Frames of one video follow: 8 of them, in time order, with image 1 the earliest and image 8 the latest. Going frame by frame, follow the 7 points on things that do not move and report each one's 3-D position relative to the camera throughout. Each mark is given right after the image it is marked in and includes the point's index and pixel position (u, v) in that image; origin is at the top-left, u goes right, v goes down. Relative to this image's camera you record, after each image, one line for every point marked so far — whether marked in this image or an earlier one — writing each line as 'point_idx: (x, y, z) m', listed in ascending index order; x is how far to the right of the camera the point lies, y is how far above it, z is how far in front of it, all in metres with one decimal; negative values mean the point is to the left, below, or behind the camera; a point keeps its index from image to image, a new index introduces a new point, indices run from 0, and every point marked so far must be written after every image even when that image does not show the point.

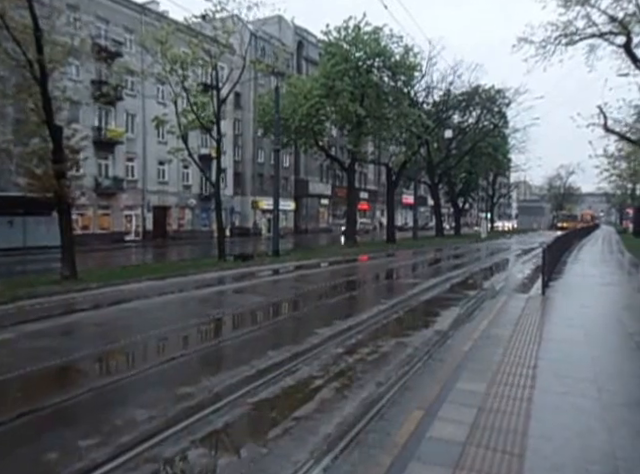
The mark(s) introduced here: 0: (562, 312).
0: (+4.5, -1.4, +9.6) m
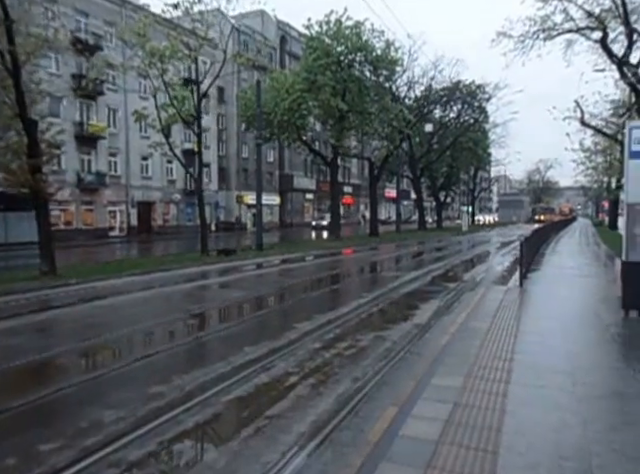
0: (+4.1, -1.3, +9.6) m
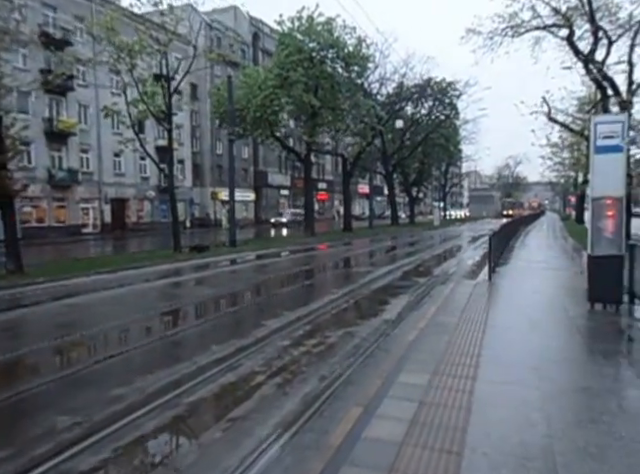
0: (+3.5, -1.2, +9.7) m
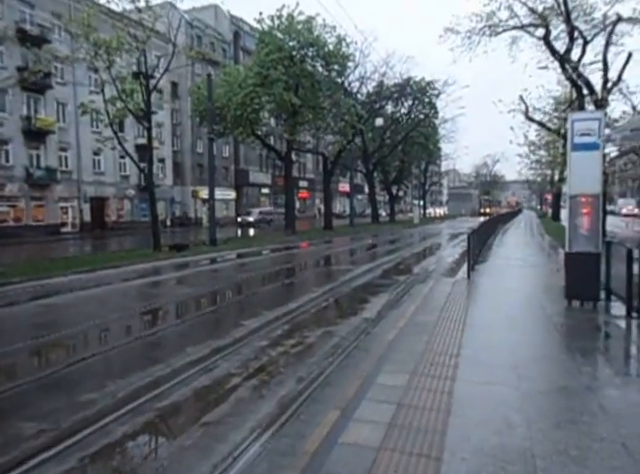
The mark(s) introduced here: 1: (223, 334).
0: (+3.1, -1.1, +9.7) m
1: (-1.4, -1.4, +7.1) m
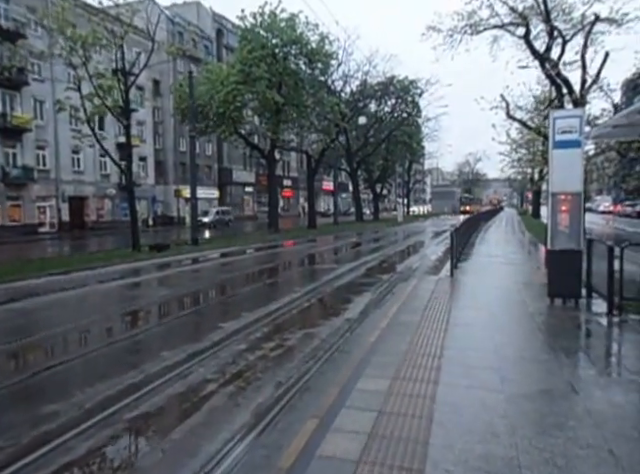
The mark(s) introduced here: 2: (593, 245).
0: (+2.8, -1.1, +9.7) m
1: (-1.6, -1.4, +6.9) m
2: (+4.6, -0.1, +8.8) m
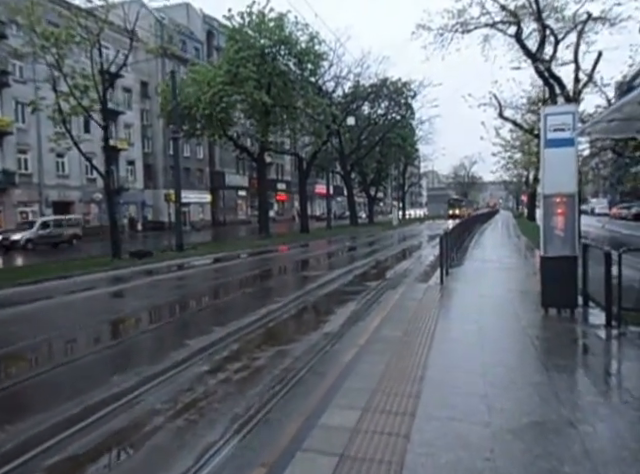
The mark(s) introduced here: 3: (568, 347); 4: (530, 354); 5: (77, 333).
0: (+2.5, -1.2, +9.1) m
1: (-1.9, -1.5, +6.3) m
2: (+4.3, -0.2, +8.3) m
3: (+2.8, -1.3, +5.9) m
4: (+2.3, -1.3, +5.6) m
5: (-4.7, -1.8, +9.8) m
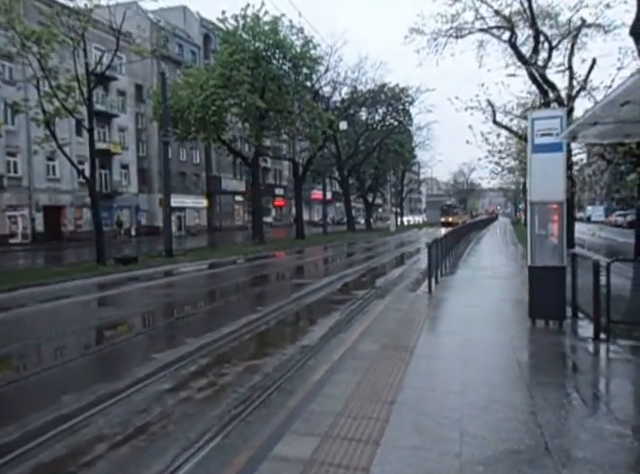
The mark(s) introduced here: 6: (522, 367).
0: (+2.1, -1.3, +8.8) m
1: (-2.2, -1.6, +5.9) m
2: (+4.0, -0.3, +8.0) m
3: (+2.5, -1.4, +5.6) m
4: (+2.0, -1.4, +5.3) m
5: (-5.0, -2.0, +9.4) m
6: (+2.1, -1.4, +5.5) m
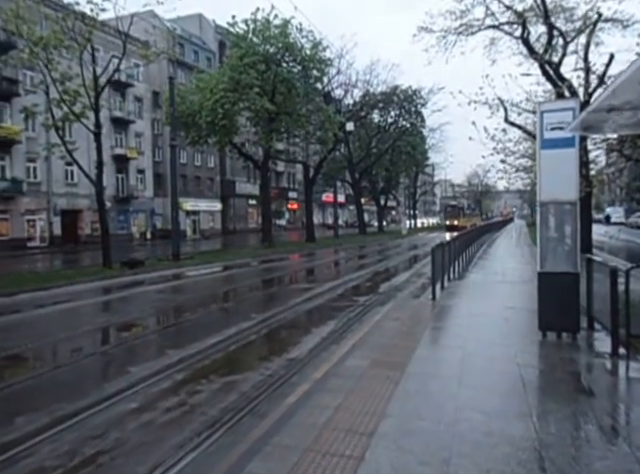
0: (+2.0, -1.4, +8.2) m
1: (-2.4, -1.6, +5.4) m
2: (+3.9, -0.4, +7.3) m
3: (+2.4, -1.4, +5.0) m
4: (+1.8, -1.4, +4.7) m
5: (-5.1, -2.0, +9.0) m
6: (+1.9, -1.4, +4.8) m
